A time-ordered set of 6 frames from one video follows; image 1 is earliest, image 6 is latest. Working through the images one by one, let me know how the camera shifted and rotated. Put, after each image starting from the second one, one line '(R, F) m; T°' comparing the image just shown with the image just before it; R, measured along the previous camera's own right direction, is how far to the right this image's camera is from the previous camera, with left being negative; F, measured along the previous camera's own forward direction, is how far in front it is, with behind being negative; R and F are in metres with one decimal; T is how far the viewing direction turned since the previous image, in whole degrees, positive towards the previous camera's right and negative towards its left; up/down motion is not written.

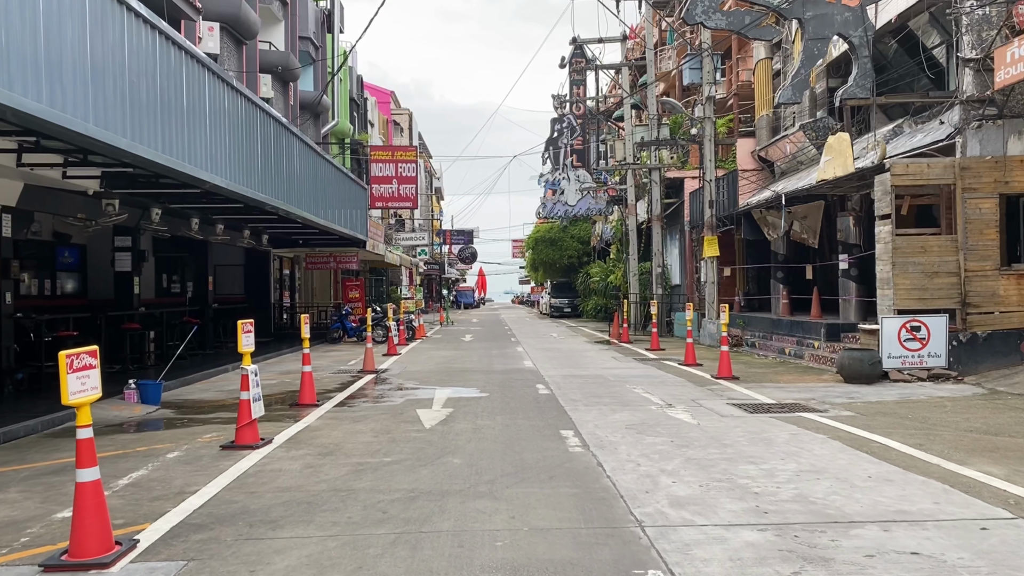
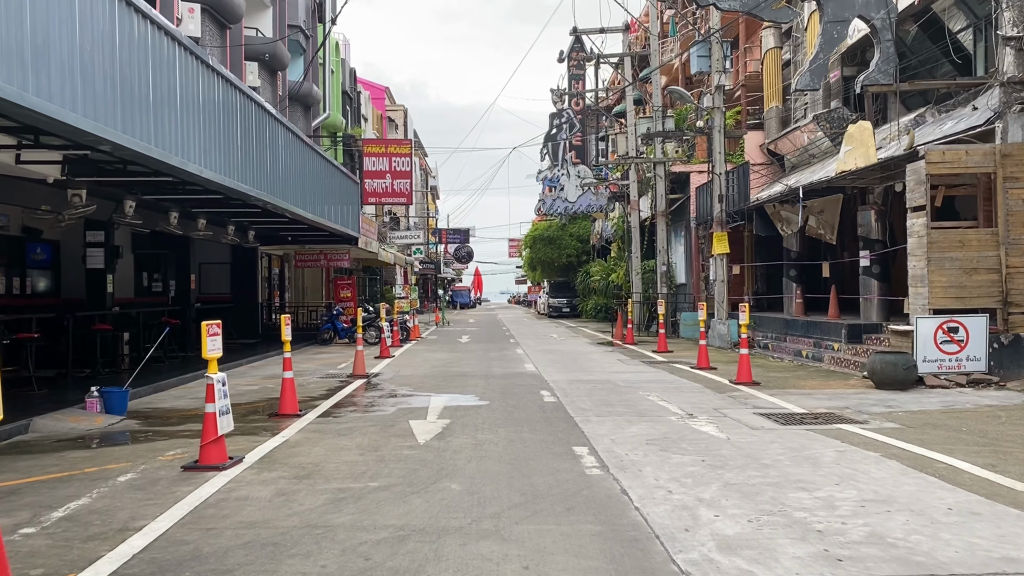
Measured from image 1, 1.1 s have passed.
(-0.1, +1.1) m; 0°
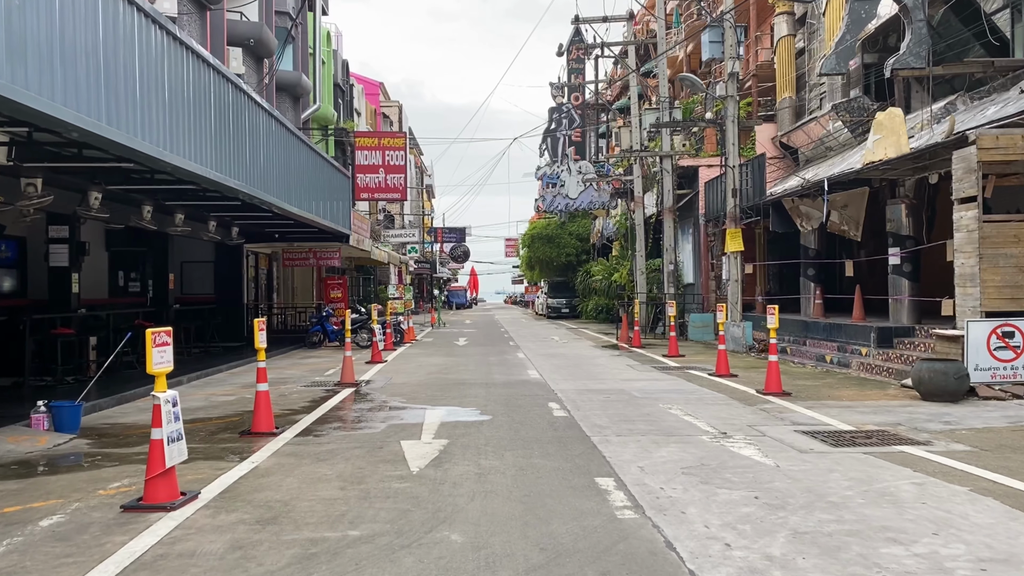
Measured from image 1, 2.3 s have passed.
(-0.1, +1.3) m; 0°
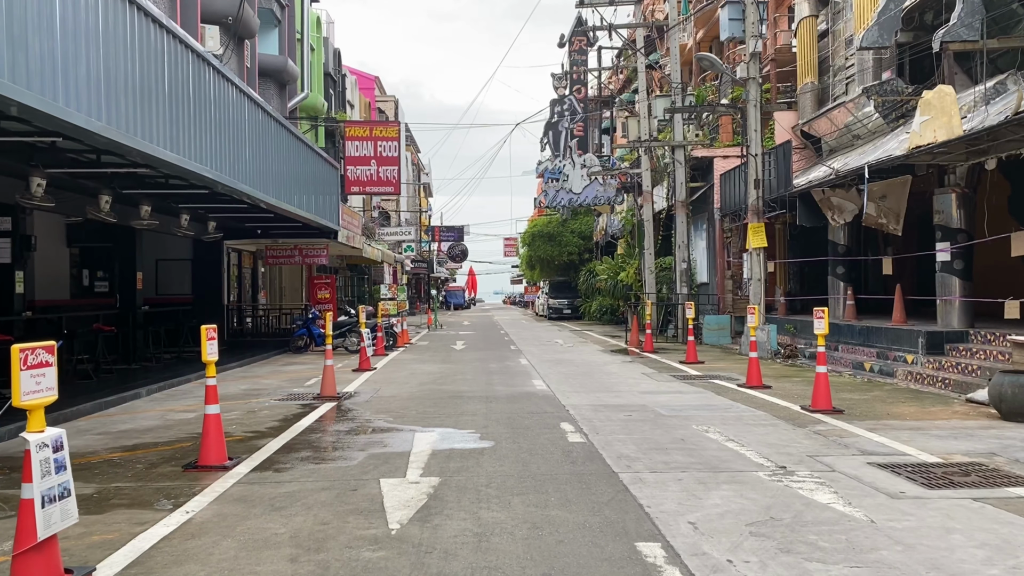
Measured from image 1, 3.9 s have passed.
(-0.1, +1.8) m; 0°
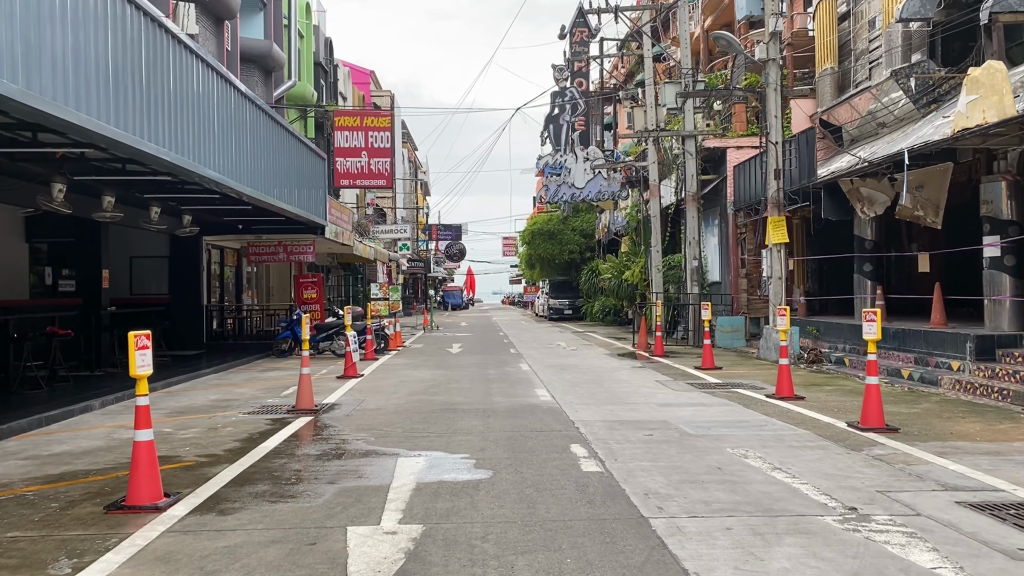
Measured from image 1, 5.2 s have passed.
(0.0, +1.5) m; 0°
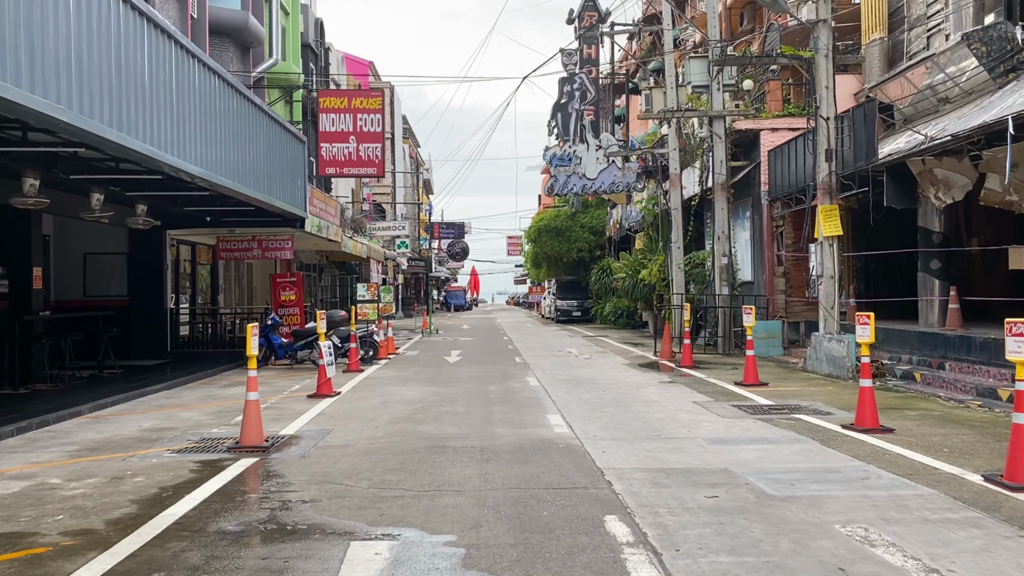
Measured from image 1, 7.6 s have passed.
(0.0, +2.6) m; 0°
